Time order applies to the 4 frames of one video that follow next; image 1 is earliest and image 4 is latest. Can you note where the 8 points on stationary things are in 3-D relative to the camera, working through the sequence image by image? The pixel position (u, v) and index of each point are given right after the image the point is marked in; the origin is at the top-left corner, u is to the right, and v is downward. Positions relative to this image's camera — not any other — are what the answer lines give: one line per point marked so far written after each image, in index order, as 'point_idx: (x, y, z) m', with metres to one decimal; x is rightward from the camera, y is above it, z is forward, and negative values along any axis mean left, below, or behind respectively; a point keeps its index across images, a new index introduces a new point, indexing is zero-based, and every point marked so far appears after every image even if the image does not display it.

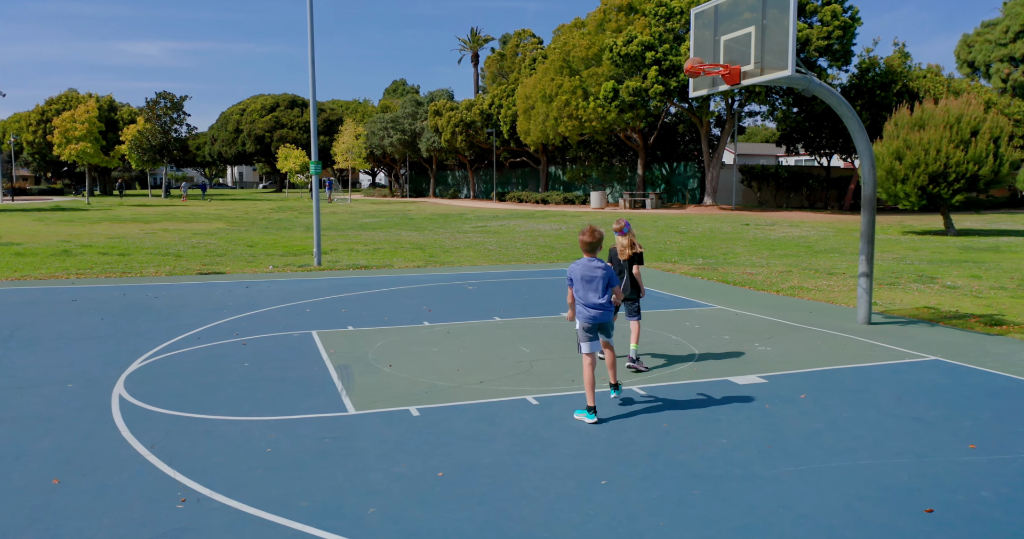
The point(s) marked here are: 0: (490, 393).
0: (-0.2, -1.1, +6.4) m
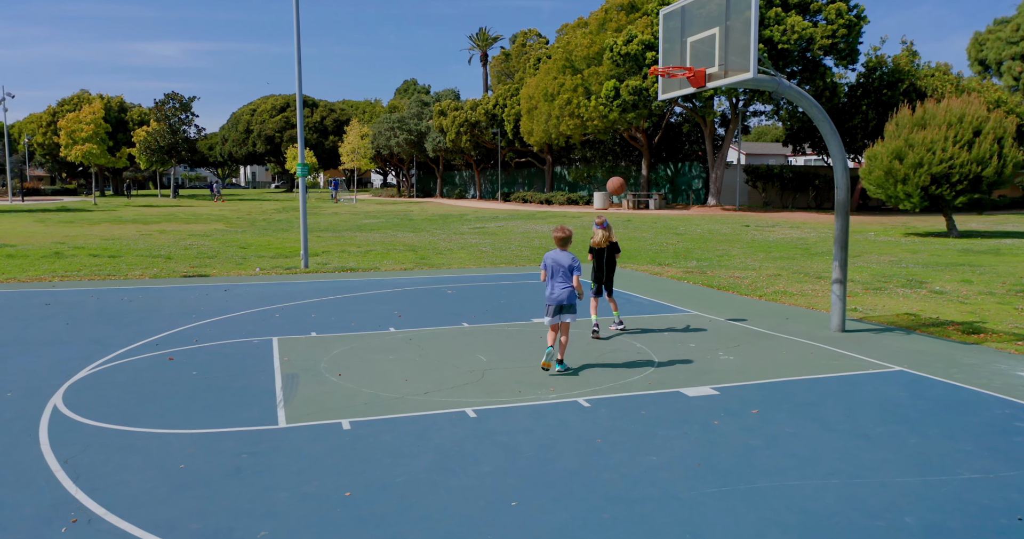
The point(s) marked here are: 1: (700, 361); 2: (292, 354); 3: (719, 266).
0: (-0.7, -1.2, +6.3) m
1: (+2.0, -1.0, +8.0) m
2: (-2.5, -1.0, +8.2) m
3: (+5.4, +0.1, +19.1) m
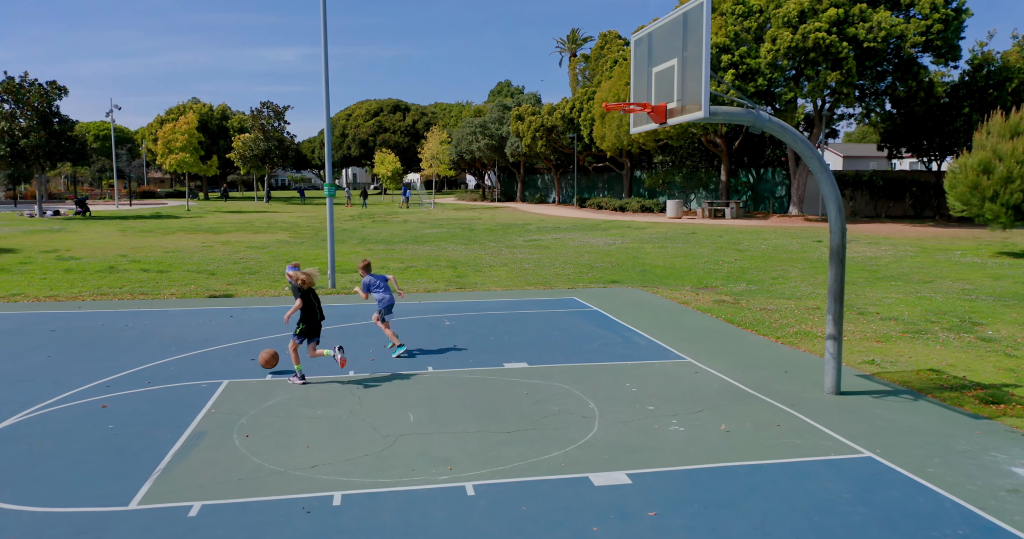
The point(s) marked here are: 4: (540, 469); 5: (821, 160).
0: (-1.6, -1.7, +5.9) m
1: (+1.3, -1.6, +7.2) m
2: (-3.1, -1.5, +8.0) m
3: (+6.1, -0.6, +17.8) m
4: (+0.2, -1.7, +6.2) m
5: (+3.3, +1.2, +8.0) m
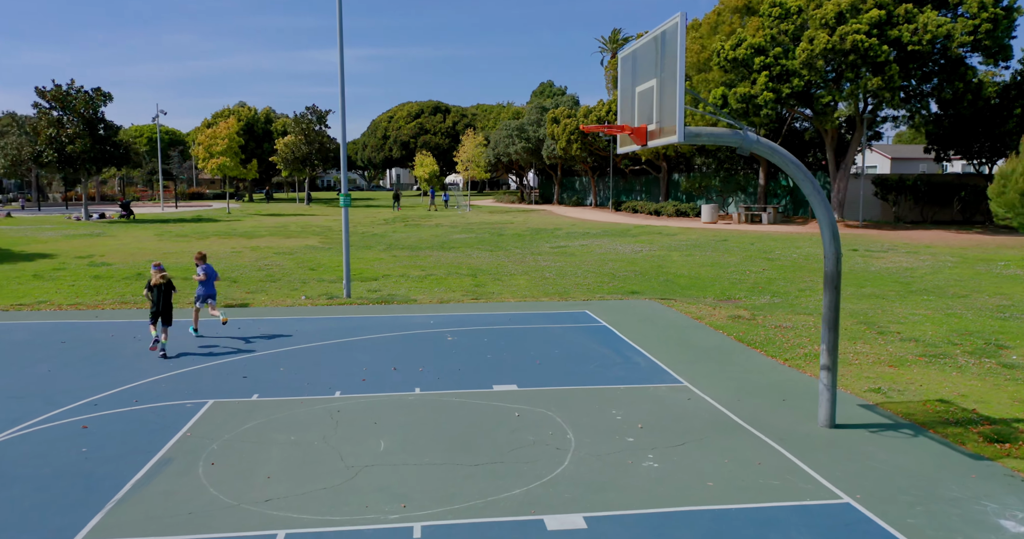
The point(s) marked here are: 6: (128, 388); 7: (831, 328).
0: (-2.0, -2.0, +5.8) m
1: (+1.0, -1.9, +6.9) m
2: (-3.4, -1.7, +8.0) m
3: (+6.4, -0.9, +17.2) m
4: (-0.1, -2.0, +6.0) m
5: (+3.1, +0.9, +7.6) m
6: (-5.0, -1.5, +9.5) m
7: (+3.4, -0.6, +7.9) m
